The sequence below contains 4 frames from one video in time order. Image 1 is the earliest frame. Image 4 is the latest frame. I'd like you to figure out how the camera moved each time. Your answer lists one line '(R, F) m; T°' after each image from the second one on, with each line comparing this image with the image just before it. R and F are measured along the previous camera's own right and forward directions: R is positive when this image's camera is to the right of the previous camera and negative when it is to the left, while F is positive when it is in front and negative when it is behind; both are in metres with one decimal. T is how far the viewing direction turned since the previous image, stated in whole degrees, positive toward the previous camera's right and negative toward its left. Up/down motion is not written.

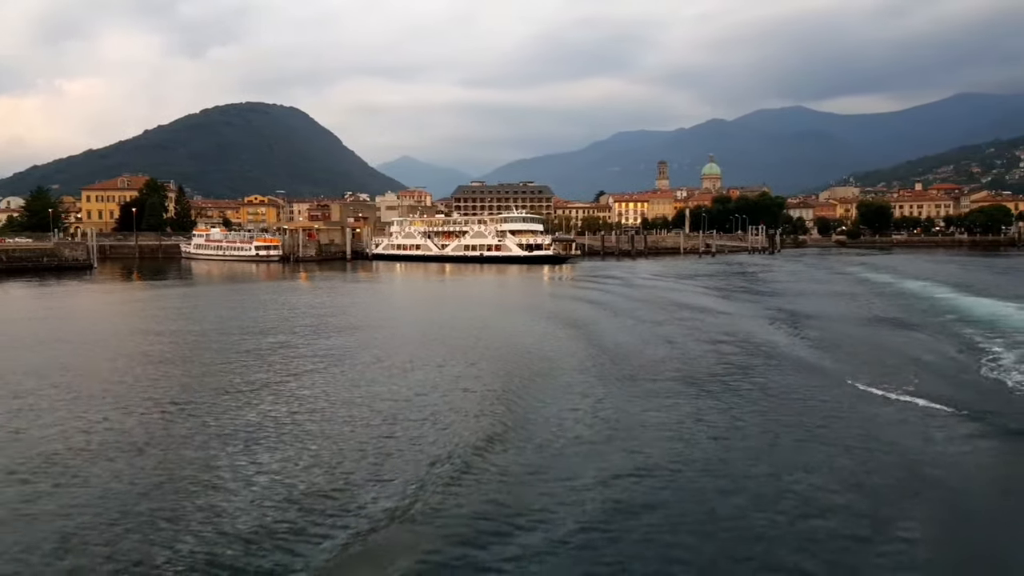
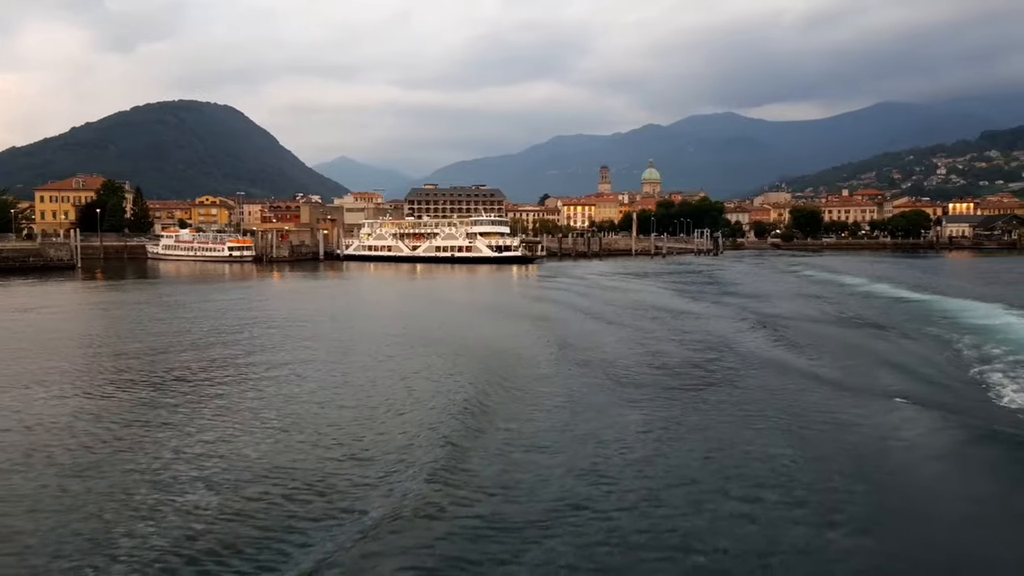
(-1.6, -2.1) m; +5°
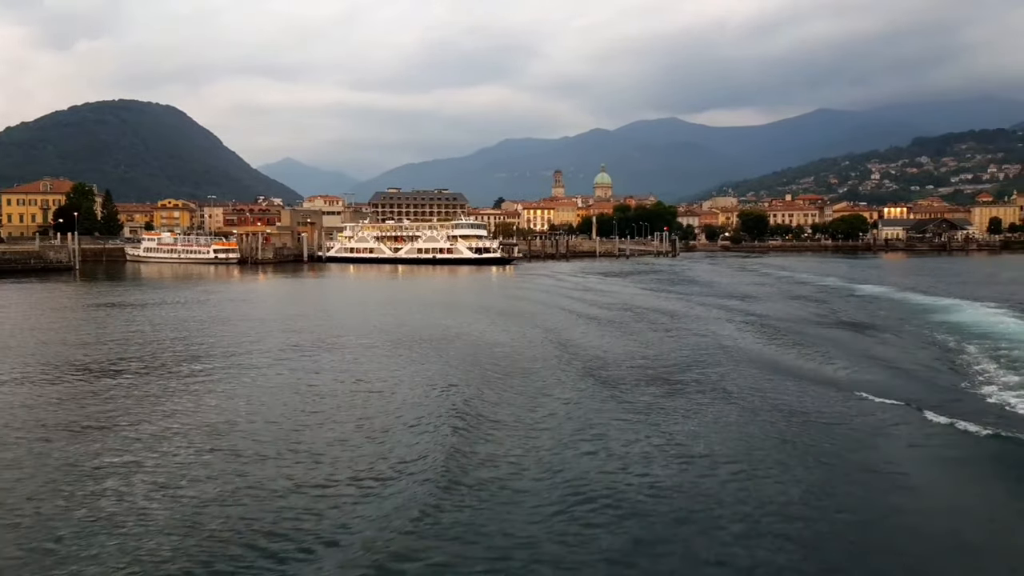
(-1.7, -2.3) m; +4°
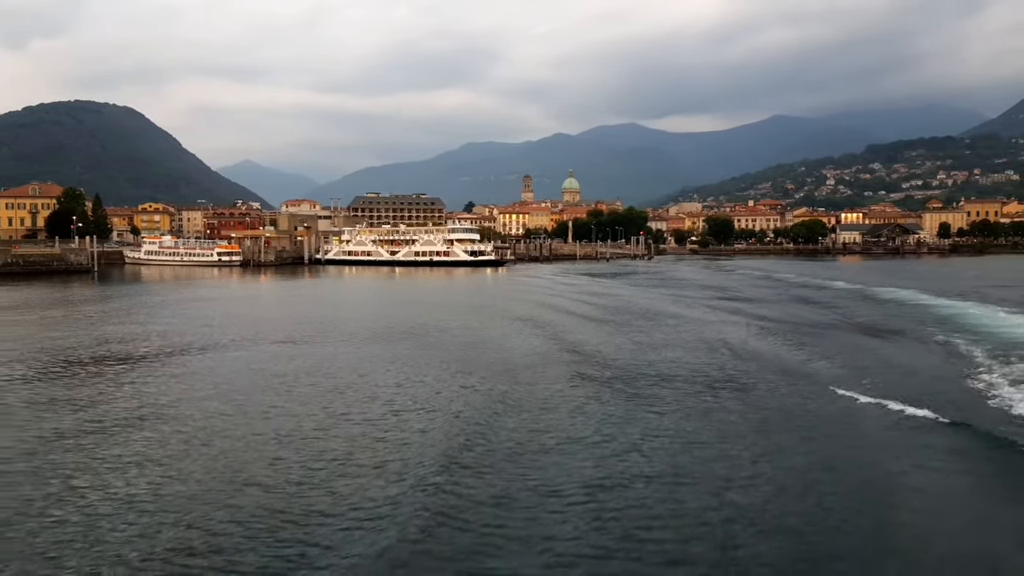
(-1.8, -2.3) m; +3°
